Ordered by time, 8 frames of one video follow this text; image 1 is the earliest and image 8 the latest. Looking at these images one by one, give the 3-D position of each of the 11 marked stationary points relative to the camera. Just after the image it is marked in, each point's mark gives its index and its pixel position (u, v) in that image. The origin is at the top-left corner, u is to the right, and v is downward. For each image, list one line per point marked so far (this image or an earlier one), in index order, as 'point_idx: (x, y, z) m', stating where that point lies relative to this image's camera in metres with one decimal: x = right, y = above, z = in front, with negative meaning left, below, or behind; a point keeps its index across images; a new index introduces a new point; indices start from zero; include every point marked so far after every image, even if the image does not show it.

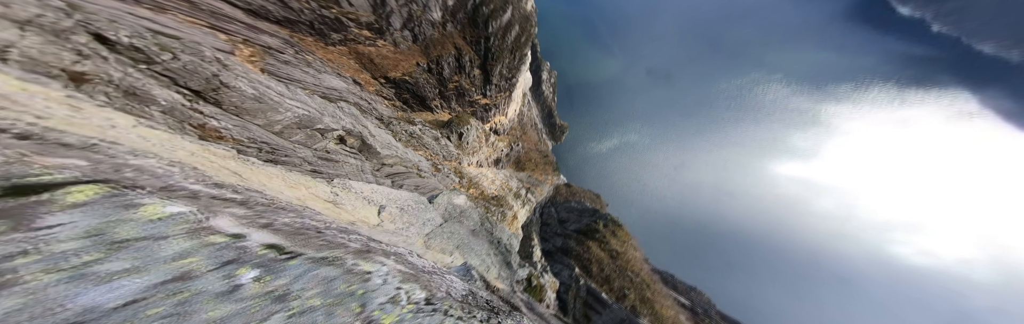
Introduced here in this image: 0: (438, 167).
0: (-5.8, -1.2, +15.4) m
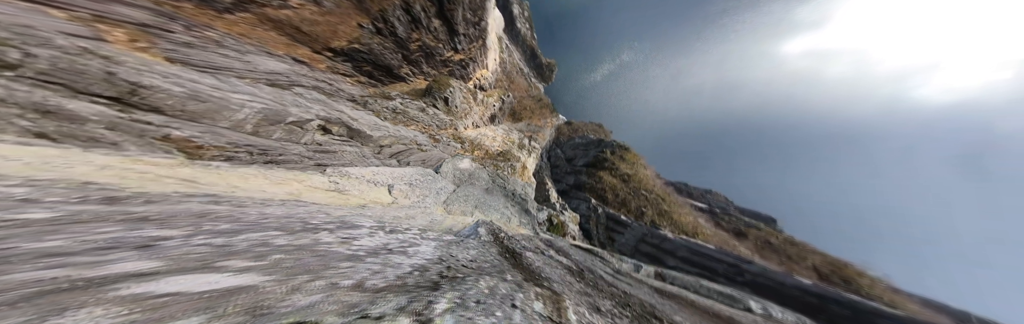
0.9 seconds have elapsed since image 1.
0: (-6.3, +1.7, +14.9) m
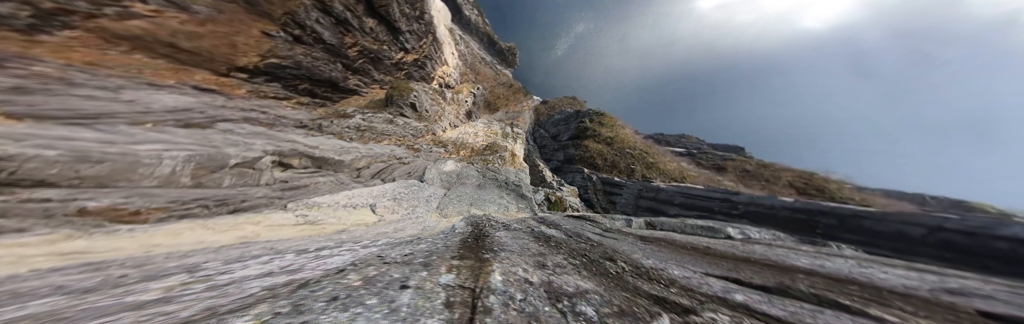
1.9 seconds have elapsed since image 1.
0: (-8.9, +1.2, +14.3) m
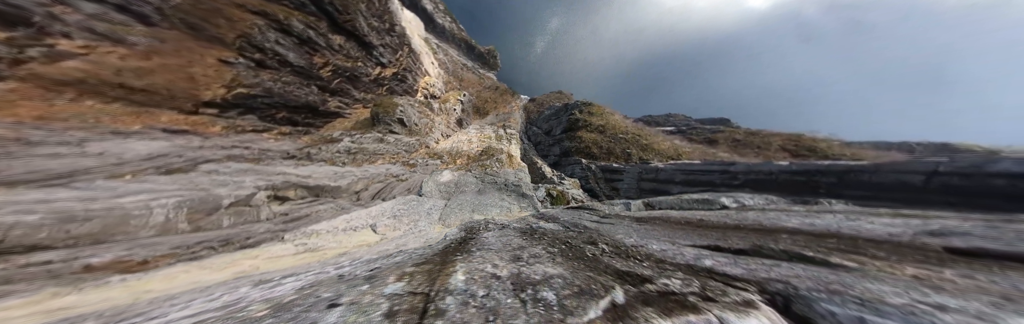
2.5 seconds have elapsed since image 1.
0: (-9.8, -0.2, +14.4) m
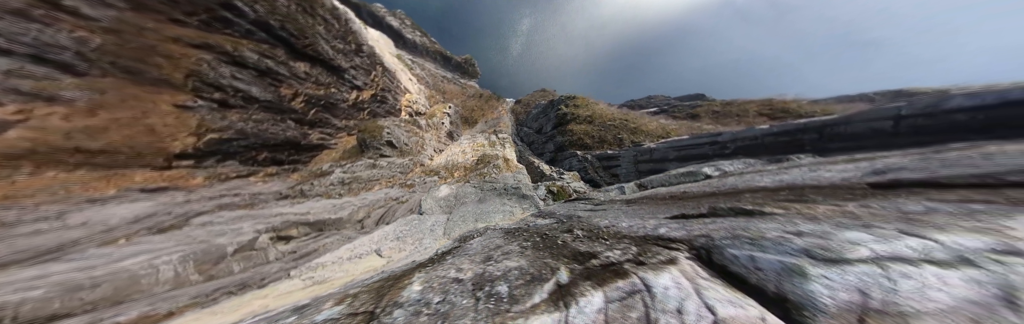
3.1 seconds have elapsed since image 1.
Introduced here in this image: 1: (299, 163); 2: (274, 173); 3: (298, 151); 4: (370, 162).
0: (-10.6, -2.1, +14.7) m
1: (-18.3, -0.3, +12.9) m
2: (-18.4, -1.0, +11.7) m
3: (-18.6, +0.7, +12.9) m
4: (-14.4, -0.1, +15.0) m
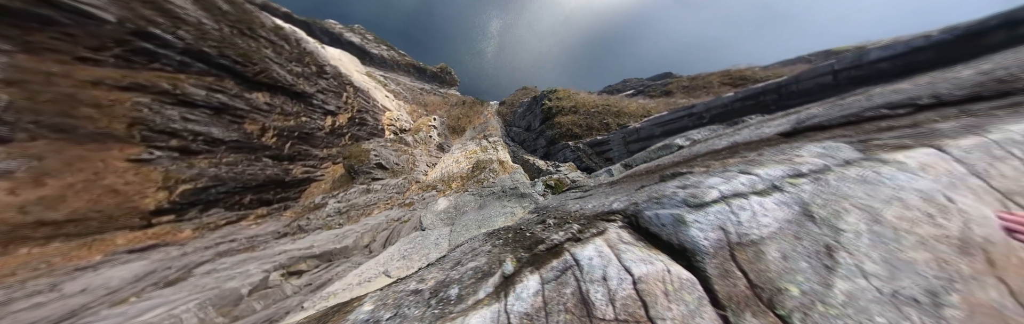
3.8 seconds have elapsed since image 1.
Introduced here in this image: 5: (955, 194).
0: (-11.1, -3.8, +15.0) m
1: (-19.0, -3.3, +13.1) m
2: (-18.9, -4.0, +11.8) m
3: (-19.4, -2.3, +13.0) m
4: (-15.3, -2.5, +15.2) m
5: (+7.2, -0.5, +2.5) m
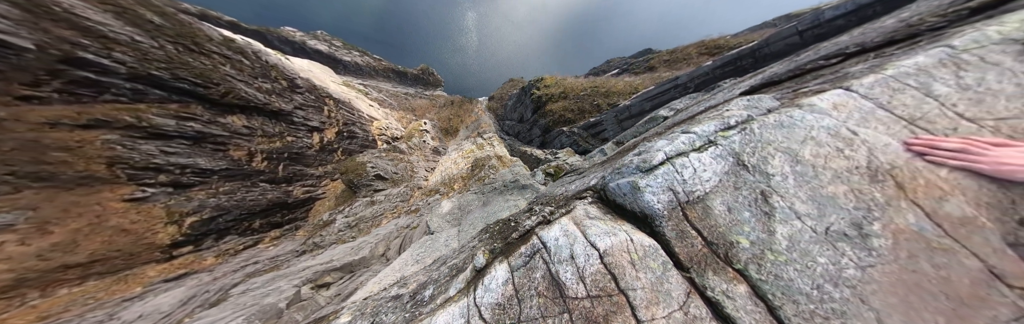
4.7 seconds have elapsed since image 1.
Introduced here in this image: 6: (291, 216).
0: (-11.0, -4.5, +15.4) m
1: (-18.9, -5.0, +13.4) m
2: (-18.7, -5.8, +12.1) m
3: (-19.4, -4.1, +13.3) m
4: (-15.3, -3.7, +15.5) m
5: (+6.9, +0.7, +3.0) m
6: (-19.2, -4.6, +13.1) m
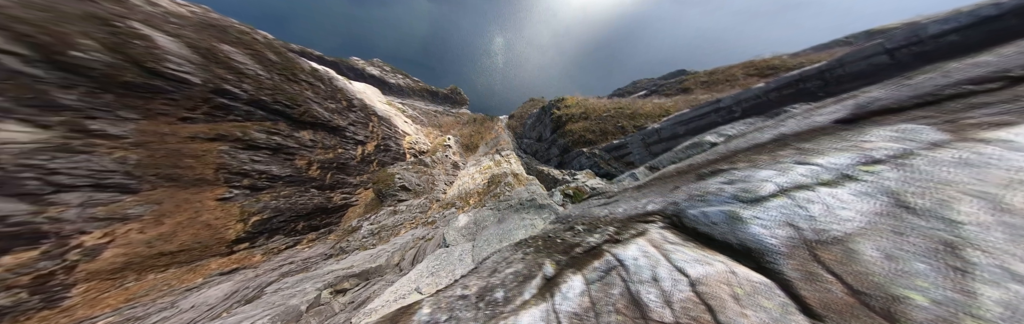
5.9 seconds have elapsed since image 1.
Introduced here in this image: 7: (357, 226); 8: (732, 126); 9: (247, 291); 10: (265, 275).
0: (-8.8, -5.9, +15.6) m
1: (-16.9, -5.8, +14.2) m
2: (-16.8, -6.4, +12.9) m
3: (-17.3, -4.9, +14.3) m
4: (-13.0, -4.9, +16.2) m
5: (+8.1, -0.2, +2.1) m
6: (-17.2, -5.3, +14.1) m
7: (-14.9, -6.0, +14.4) m
8: (+16.9, +2.8, +11.8) m
9: (-14.7, -7.1, +8.3) m
10: (-15.5, -7.1, +9.5) m
